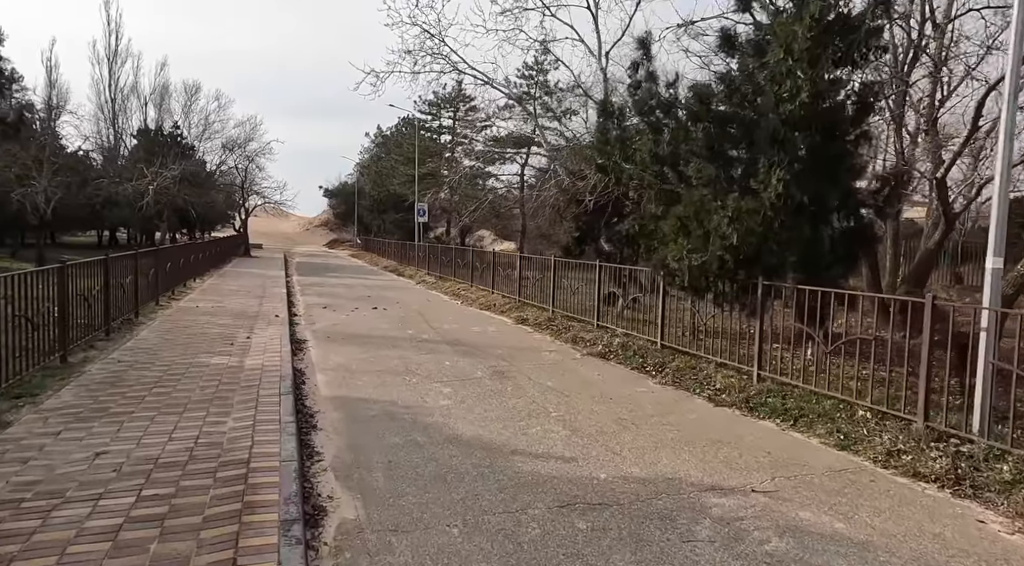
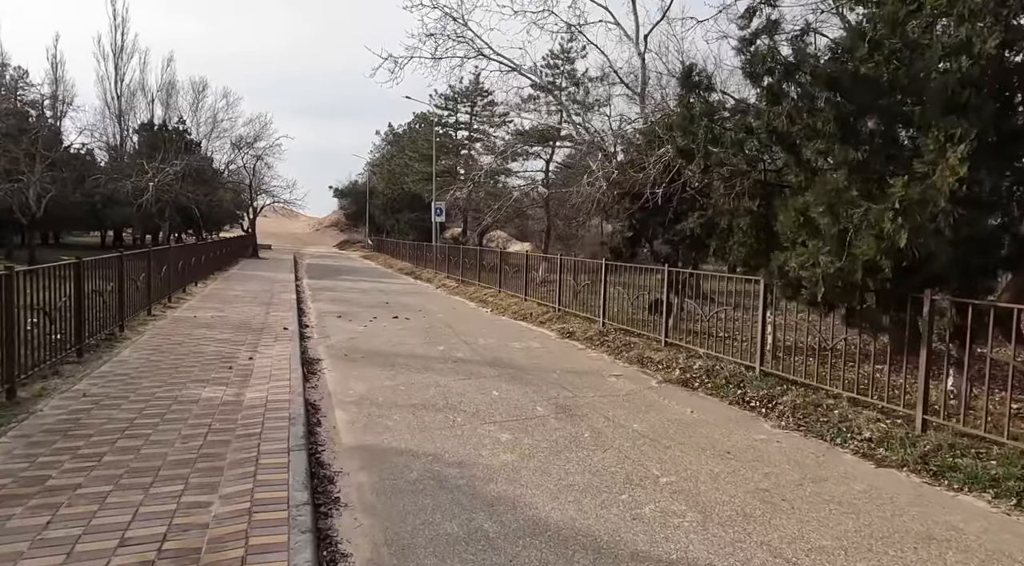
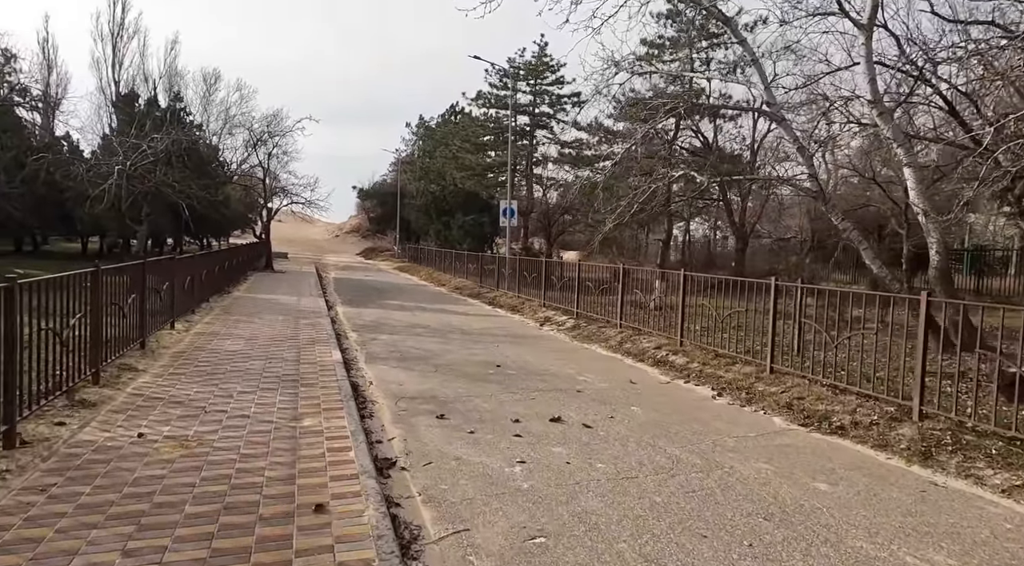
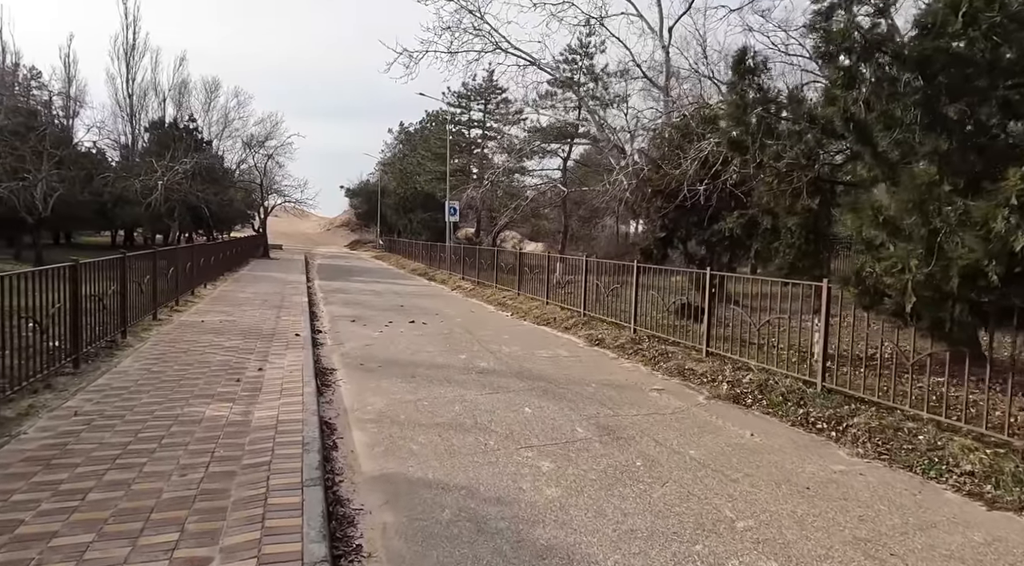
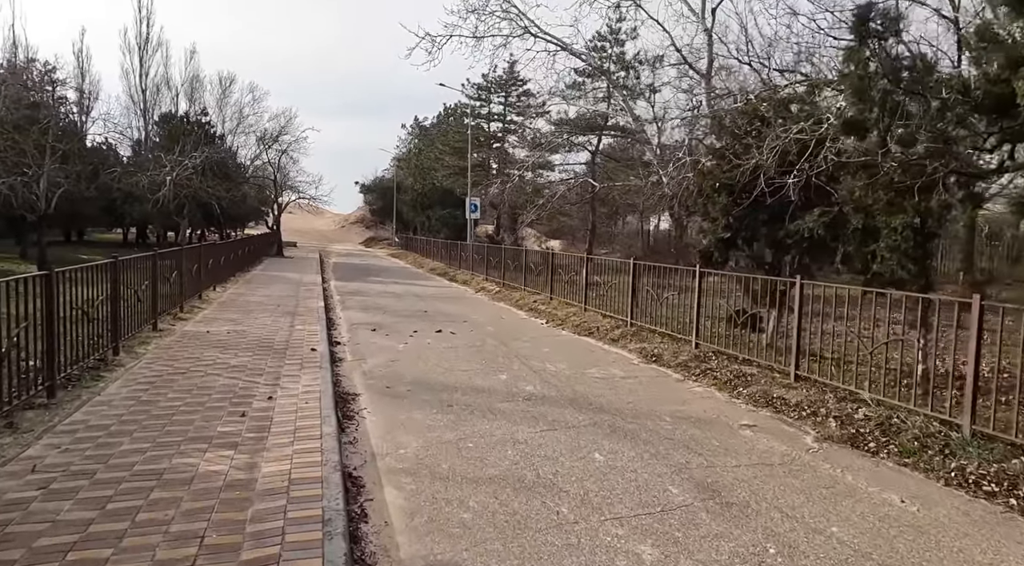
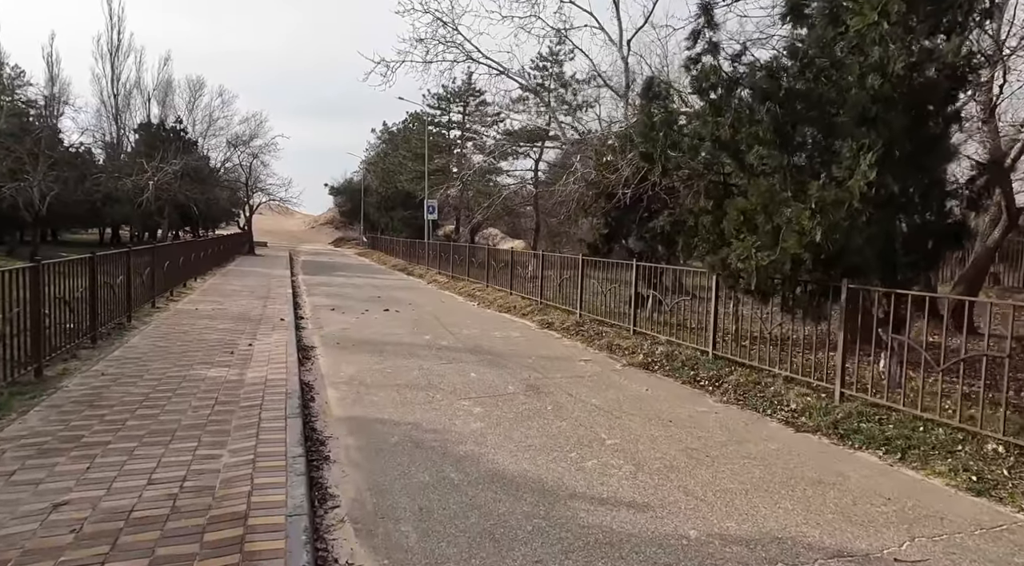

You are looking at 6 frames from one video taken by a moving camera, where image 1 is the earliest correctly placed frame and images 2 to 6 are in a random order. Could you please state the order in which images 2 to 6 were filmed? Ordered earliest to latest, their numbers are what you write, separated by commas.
6, 2, 4, 5, 3
